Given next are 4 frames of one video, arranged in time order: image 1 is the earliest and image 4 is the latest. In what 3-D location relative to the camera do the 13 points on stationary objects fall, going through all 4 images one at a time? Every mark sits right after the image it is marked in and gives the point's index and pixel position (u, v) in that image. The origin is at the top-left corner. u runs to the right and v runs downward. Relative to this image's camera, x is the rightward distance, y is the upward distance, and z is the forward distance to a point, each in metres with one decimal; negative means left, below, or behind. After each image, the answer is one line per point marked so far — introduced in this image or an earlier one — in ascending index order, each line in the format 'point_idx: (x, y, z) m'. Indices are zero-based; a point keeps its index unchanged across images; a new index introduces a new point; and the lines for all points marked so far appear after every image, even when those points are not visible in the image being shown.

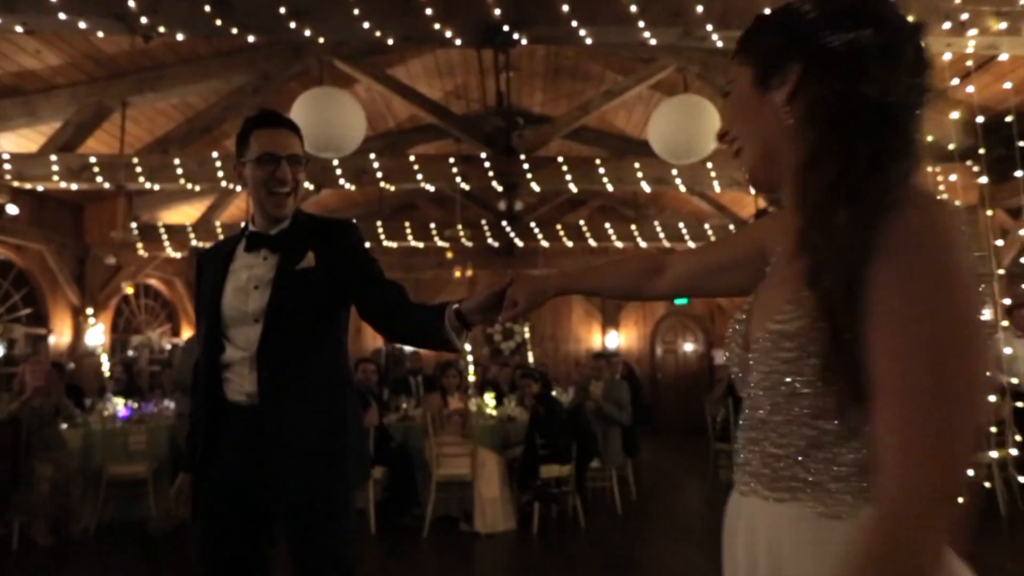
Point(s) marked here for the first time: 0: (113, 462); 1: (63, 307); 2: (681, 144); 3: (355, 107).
0: (-2.7, -1.2, +5.0) m
1: (-4.3, -0.2, +7.0) m
2: (+1.0, +0.8, +4.3) m
3: (-0.8, +1.0, +4.1) m
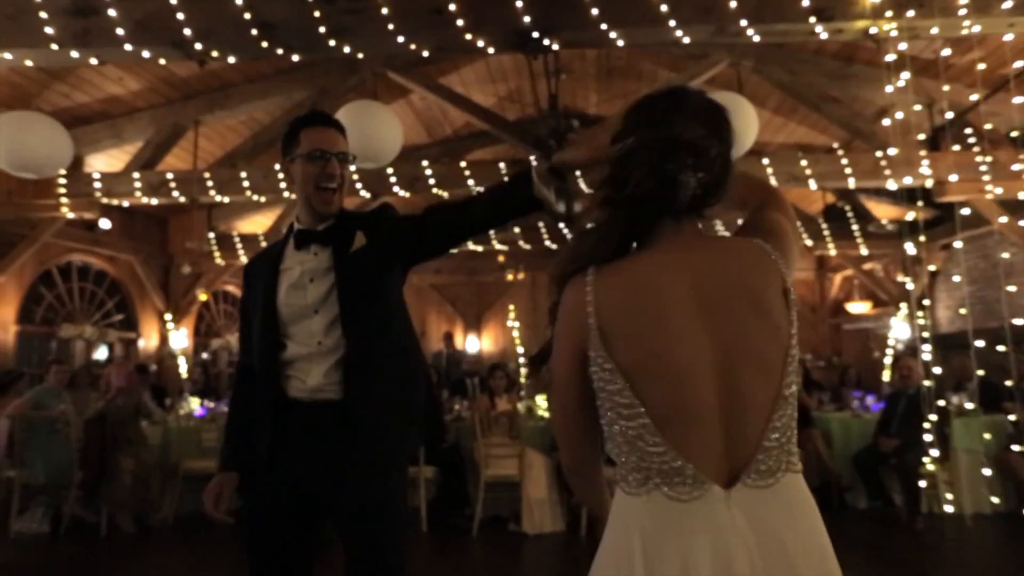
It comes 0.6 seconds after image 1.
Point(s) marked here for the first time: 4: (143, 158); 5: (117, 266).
0: (-2.3, -1.2, +5.4) m
1: (-3.6, -0.2, +7.6) m
2: (+1.2, +0.8, +4.2) m
3: (-0.7, +1.0, +4.2) m
4: (-2.8, +1.0, +5.7) m
5: (-3.8, +0.2, +7.2) m
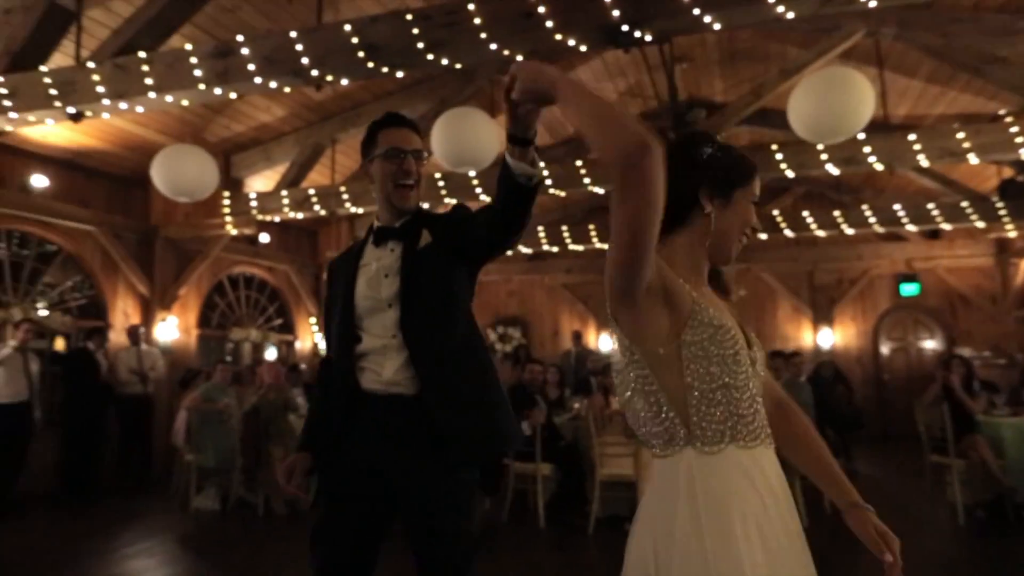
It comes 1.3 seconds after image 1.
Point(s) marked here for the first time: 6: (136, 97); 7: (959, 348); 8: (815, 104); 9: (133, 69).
0: (-1.4, -1.3, +5.9) m
1: (-2.2, -0.3, +8.3) m
2: (+1.6, +0.9, +3.9) m
3: (-0.1, +1.0, +4.4) m
4: (-1.9, +0.9, +6.3) m
5: (-2.4, +0.1, +8.0) m
6: (-2.3, +1.2, +4.7) m
7: (+5.6, -0.7, +9.4) m
8: (+1.6, +1.0, +3.8) m
9: (-2.3, +1.4, +4.7) m
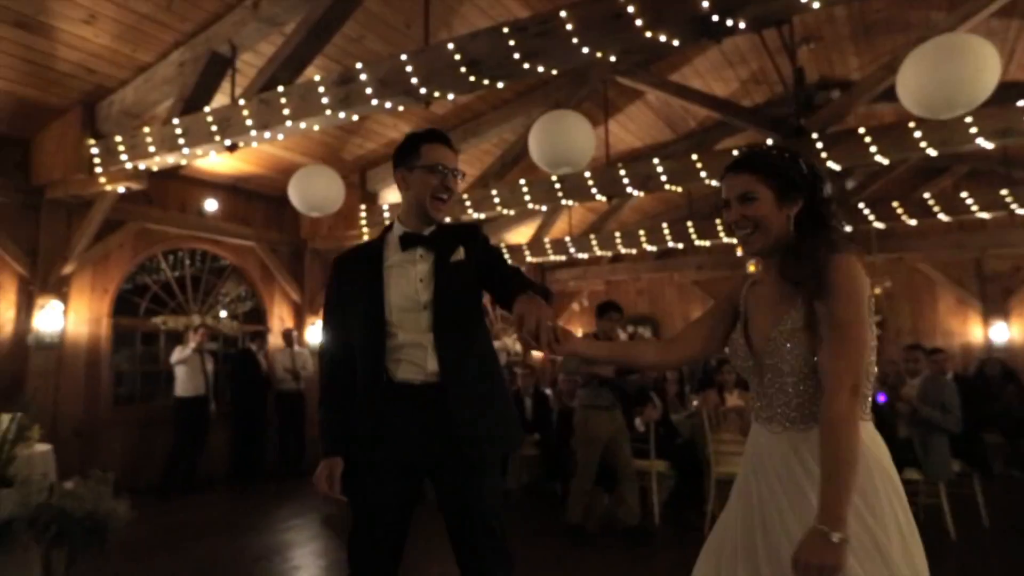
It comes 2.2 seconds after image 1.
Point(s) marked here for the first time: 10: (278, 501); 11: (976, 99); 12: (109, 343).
0: (-0.4, -1.3, +6.2) m
1: (-0.7, -0.3, +8.8) m
2: (+2.0, +0.9, +3.6) m
3: (+0.4, +1.0, +4.5) m
4: (-0.8, +0.9, +6.8) m
5: (-1.0, +0.1, +8.5) m
6: (-1.6, +1.1, +5.3) m
7: (+7.1, -0.6, +8.1) m
8: (+2.0, +1.0, +3.6) m
9: (-1.7, +1.3, +5.3) m
10: (-1.9, -1.7, +6.0) m
11: (+2.2, +0.9, +3.6) m
12: (-3.3, -0.5, +6.3) m
